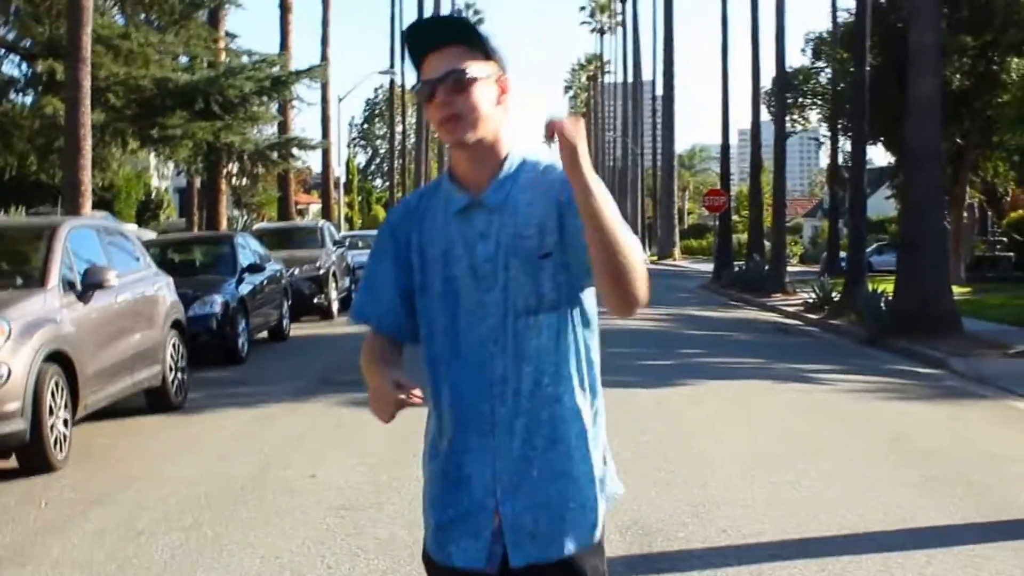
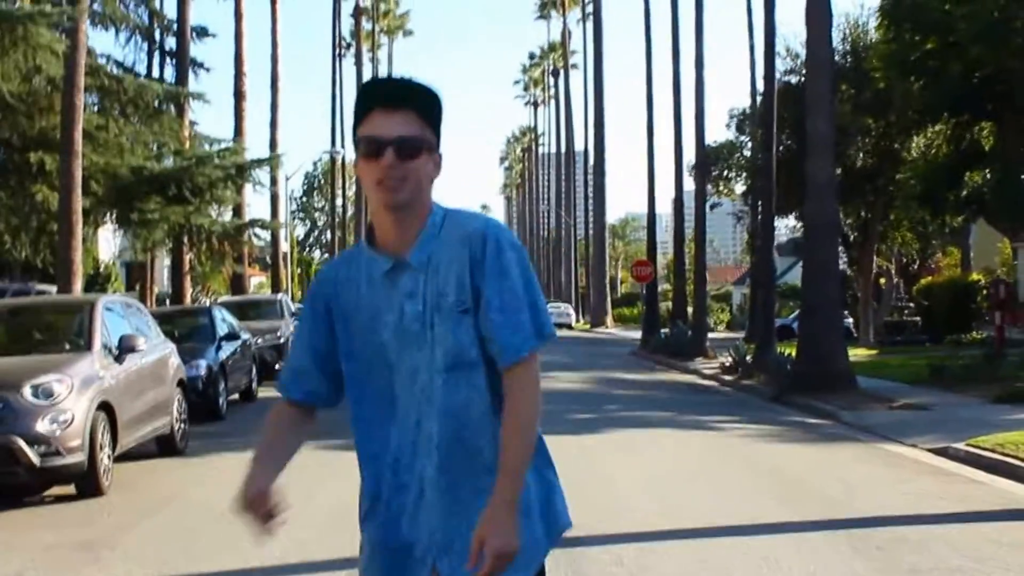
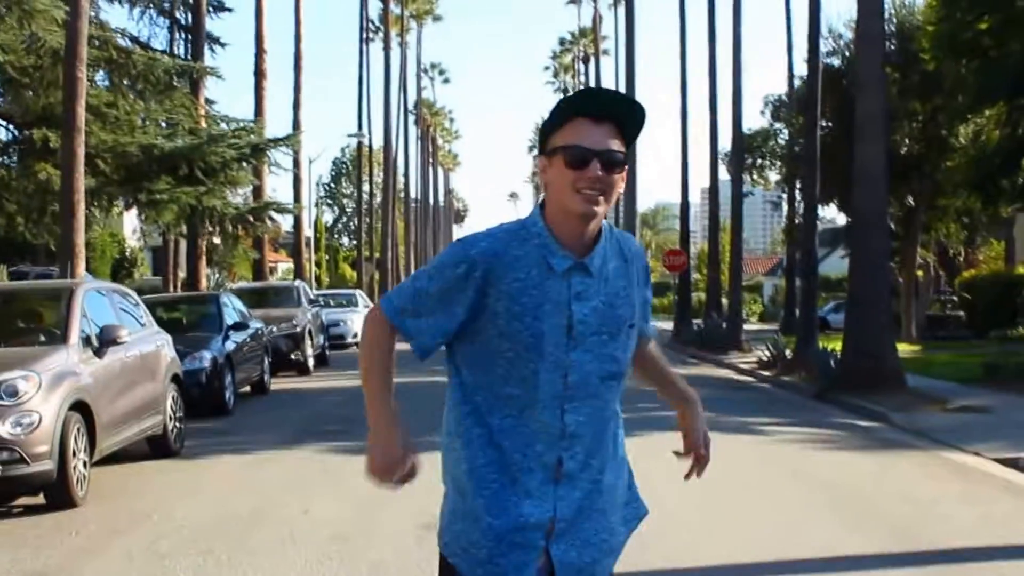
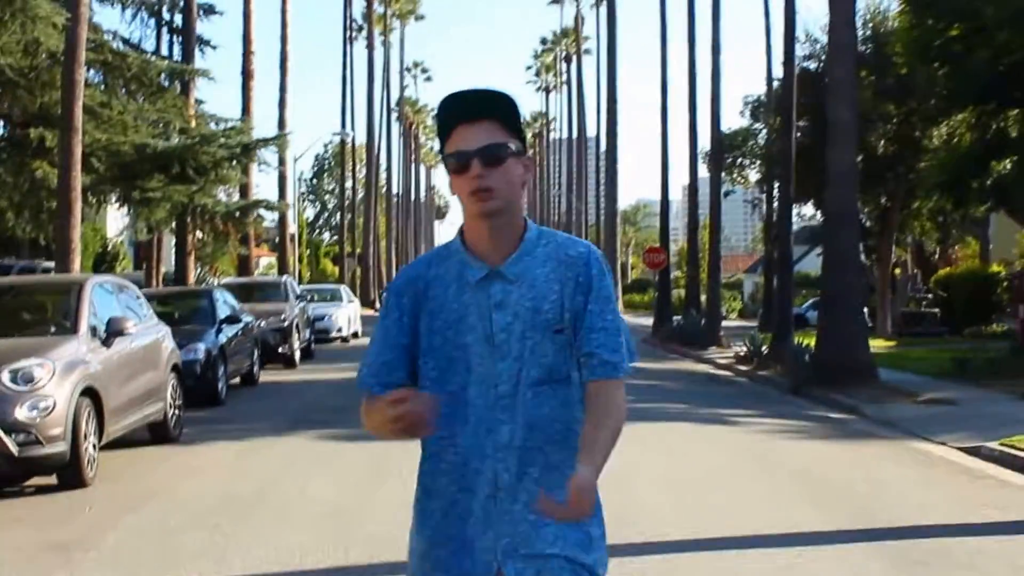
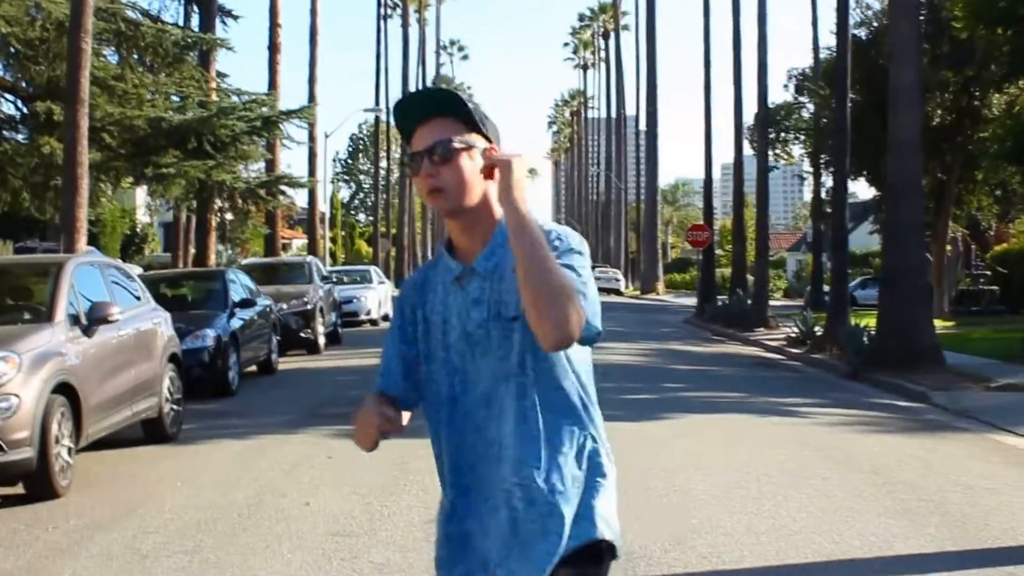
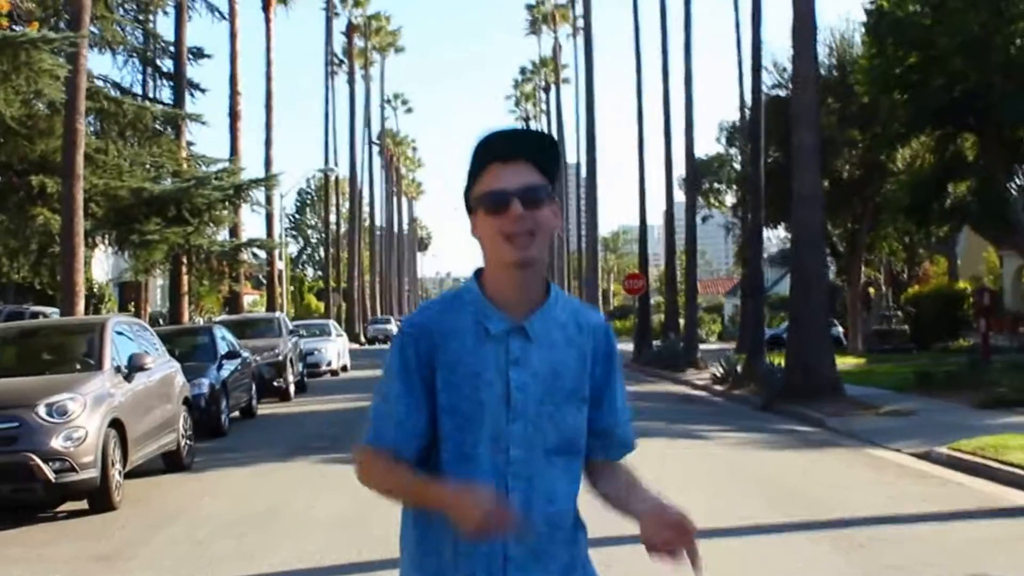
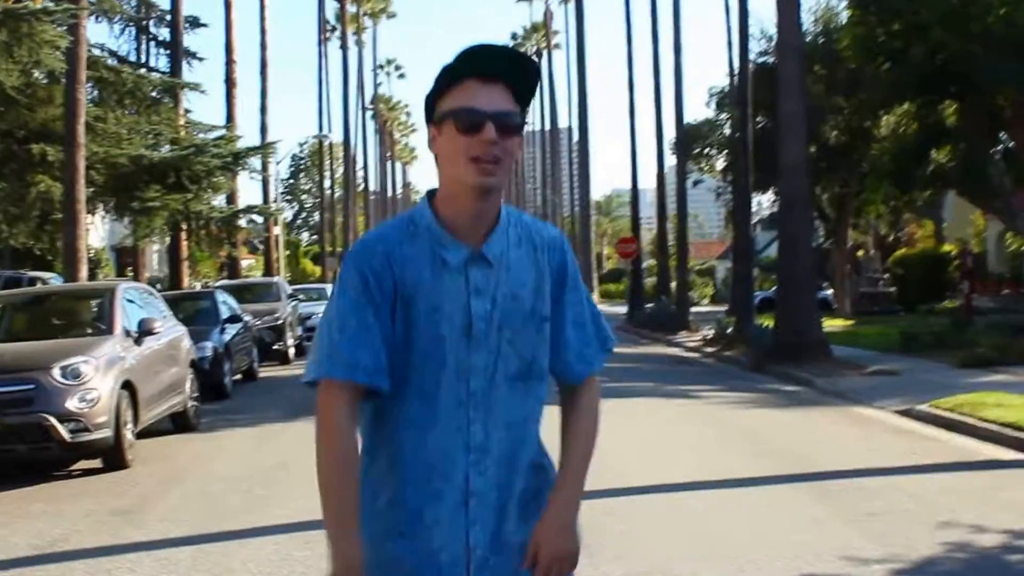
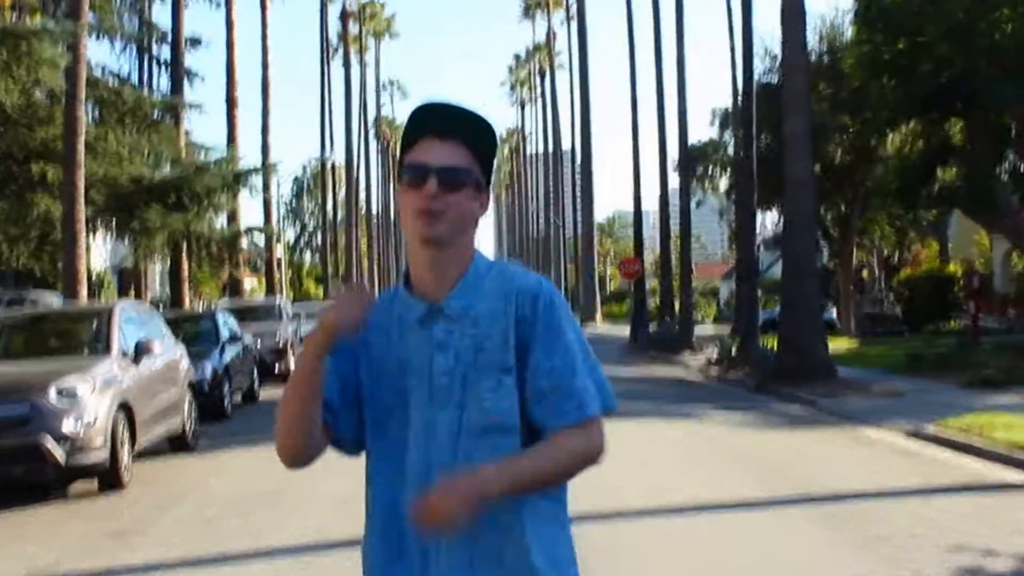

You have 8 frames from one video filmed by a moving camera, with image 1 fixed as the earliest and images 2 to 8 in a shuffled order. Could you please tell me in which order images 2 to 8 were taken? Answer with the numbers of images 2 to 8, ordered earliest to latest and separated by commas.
5, 3, 4, 2, 6, 8, 7
